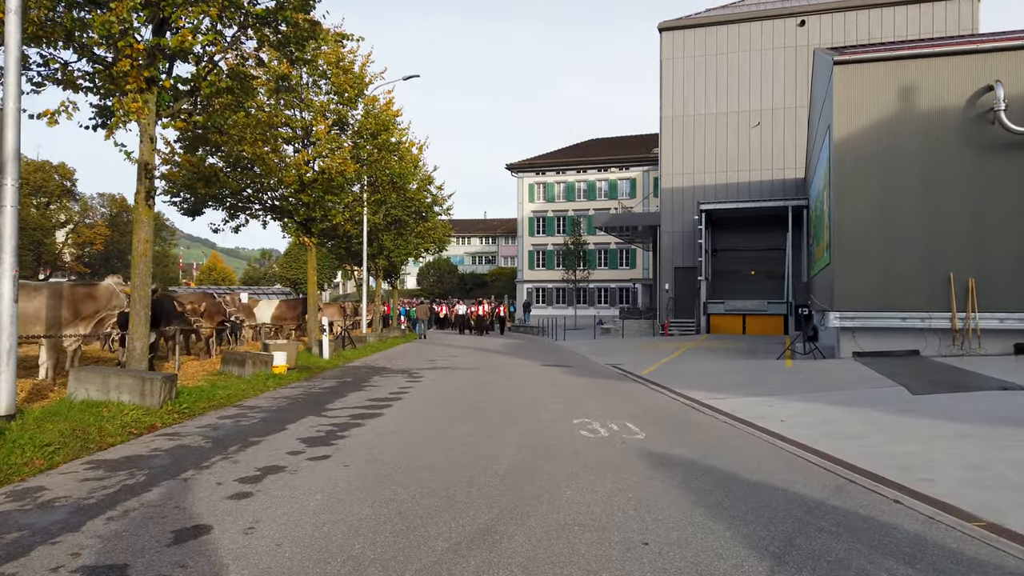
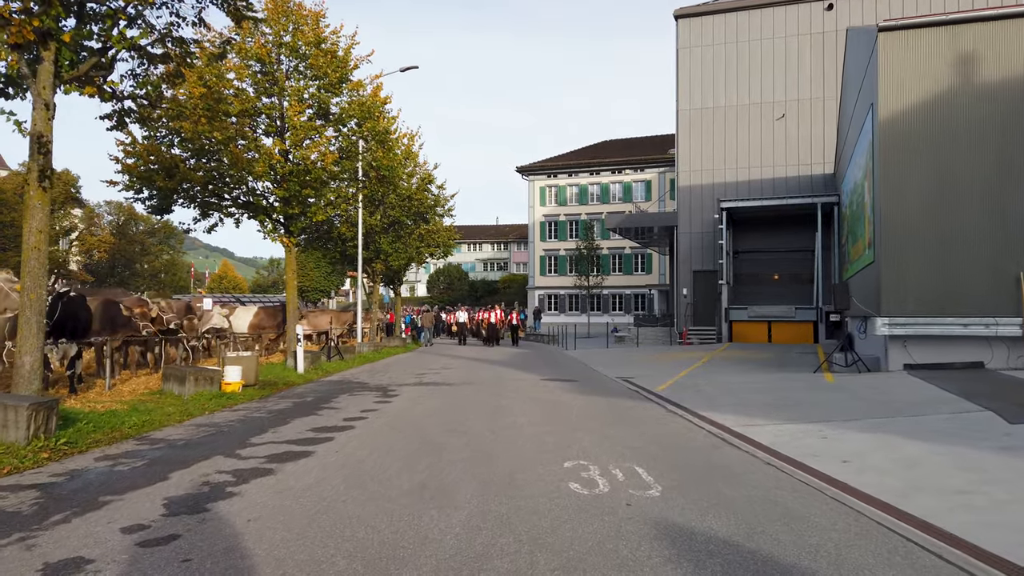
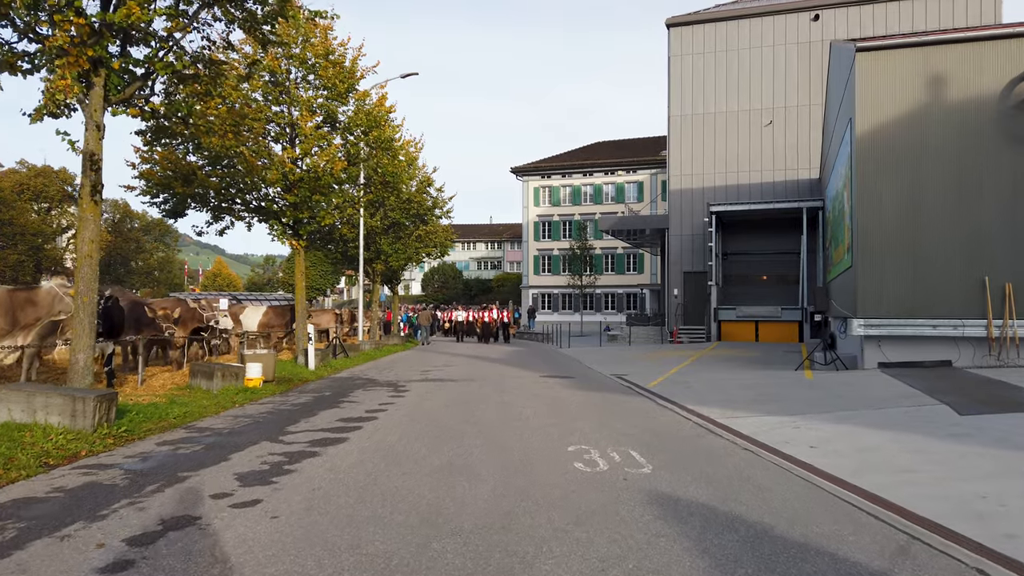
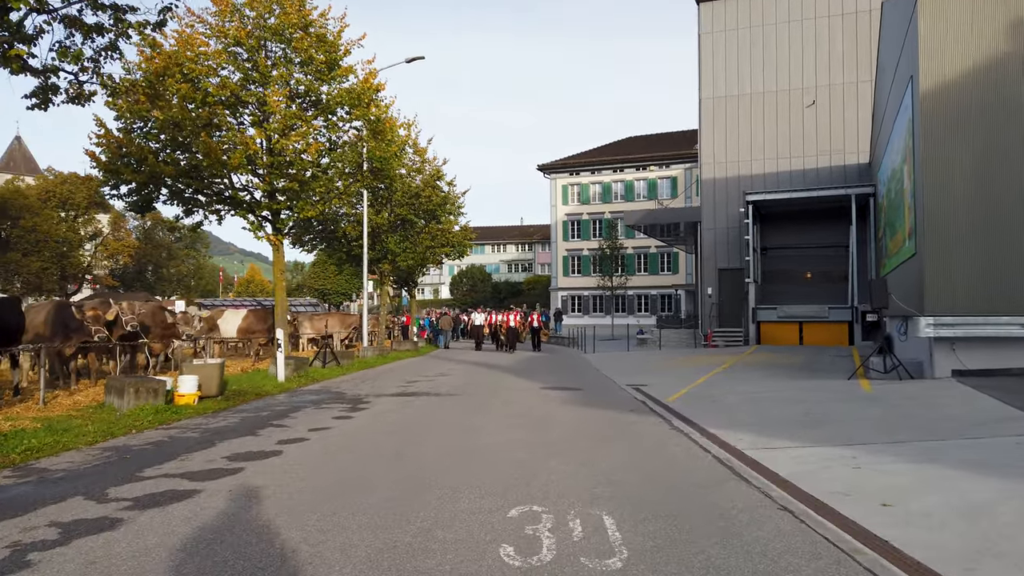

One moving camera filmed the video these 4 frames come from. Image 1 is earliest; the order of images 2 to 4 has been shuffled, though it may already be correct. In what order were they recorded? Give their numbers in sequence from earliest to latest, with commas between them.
3, 2, 4
